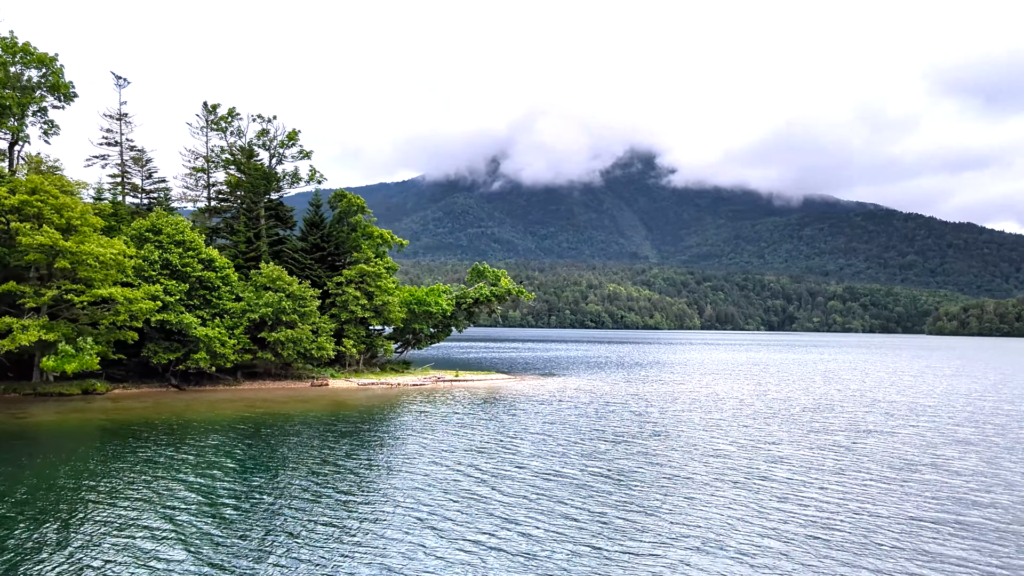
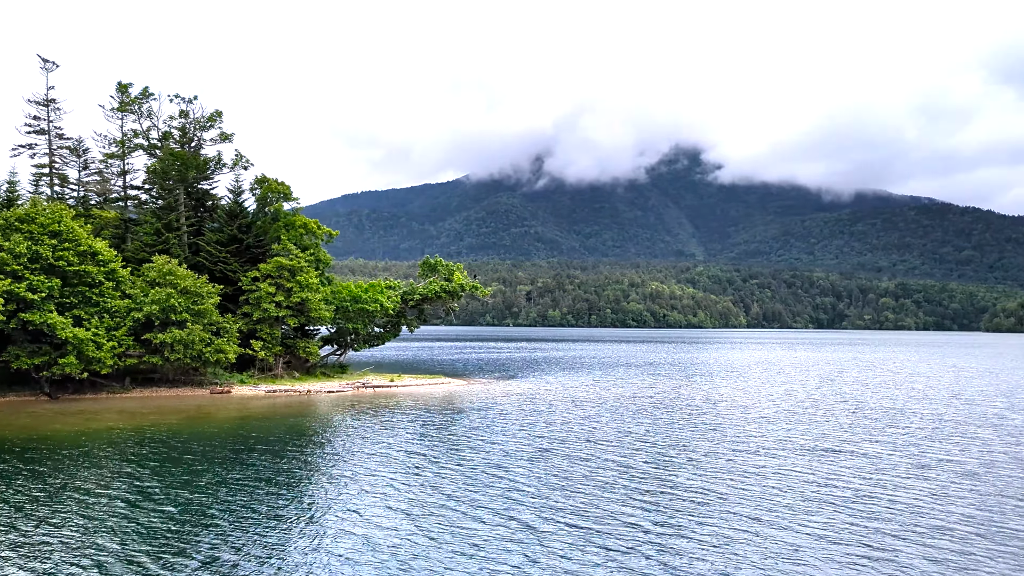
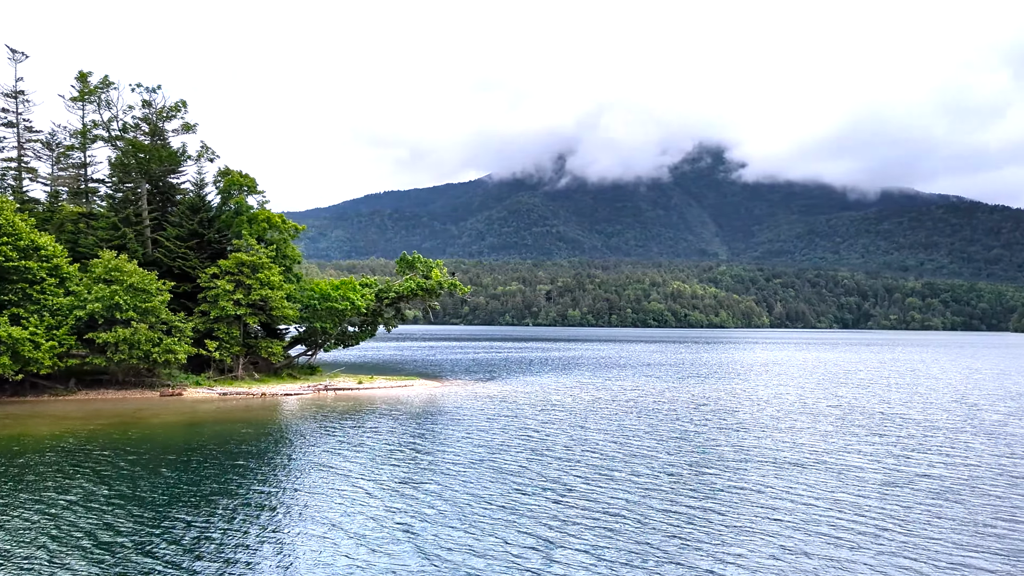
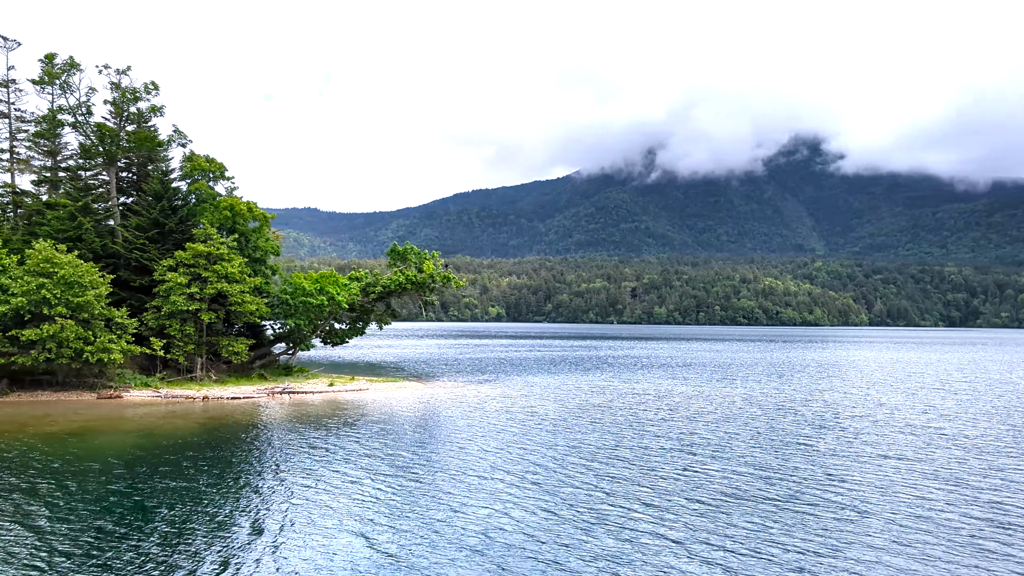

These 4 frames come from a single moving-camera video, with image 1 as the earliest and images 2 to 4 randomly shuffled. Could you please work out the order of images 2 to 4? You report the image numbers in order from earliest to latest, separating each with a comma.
2, 3, 4
